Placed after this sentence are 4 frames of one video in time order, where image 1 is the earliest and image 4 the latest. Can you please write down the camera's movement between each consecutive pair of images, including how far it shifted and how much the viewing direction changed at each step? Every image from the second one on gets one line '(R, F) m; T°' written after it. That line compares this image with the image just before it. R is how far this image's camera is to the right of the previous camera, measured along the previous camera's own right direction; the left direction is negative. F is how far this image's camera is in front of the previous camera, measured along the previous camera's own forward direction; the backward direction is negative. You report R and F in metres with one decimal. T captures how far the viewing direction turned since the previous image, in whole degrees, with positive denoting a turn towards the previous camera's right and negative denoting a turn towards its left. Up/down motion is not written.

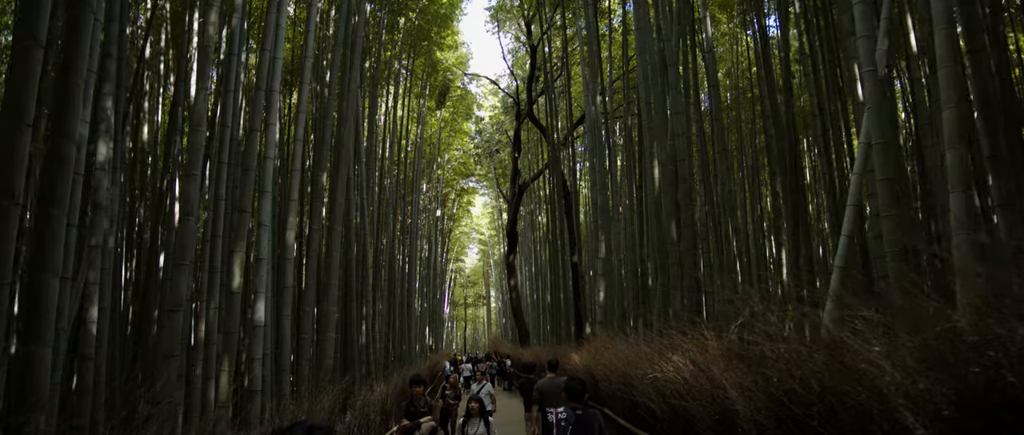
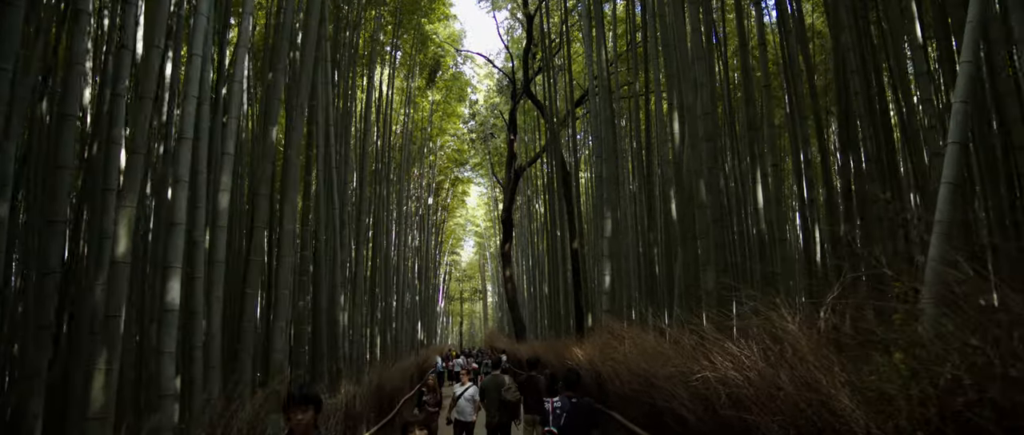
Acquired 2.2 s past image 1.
(0.0, +0.7) m; 0°
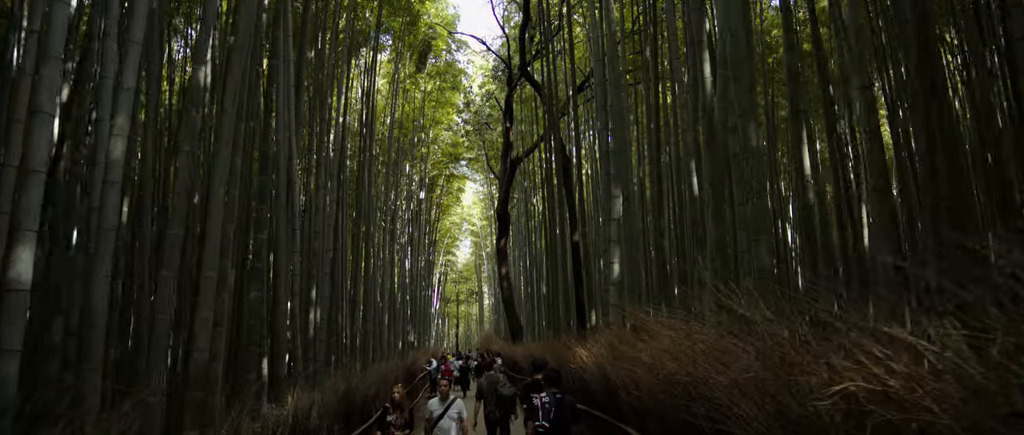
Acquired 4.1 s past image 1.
(0.0, +0.7) m; 0°
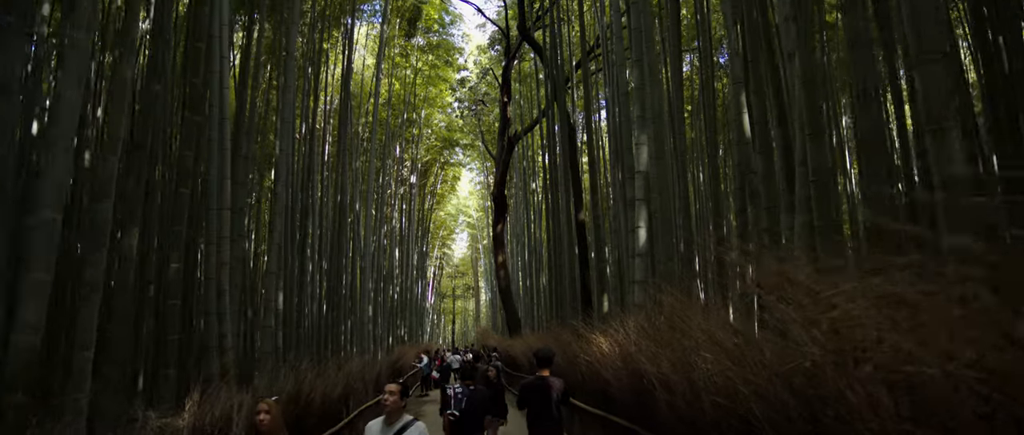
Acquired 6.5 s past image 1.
(0.0, +0.8) m; 0°
